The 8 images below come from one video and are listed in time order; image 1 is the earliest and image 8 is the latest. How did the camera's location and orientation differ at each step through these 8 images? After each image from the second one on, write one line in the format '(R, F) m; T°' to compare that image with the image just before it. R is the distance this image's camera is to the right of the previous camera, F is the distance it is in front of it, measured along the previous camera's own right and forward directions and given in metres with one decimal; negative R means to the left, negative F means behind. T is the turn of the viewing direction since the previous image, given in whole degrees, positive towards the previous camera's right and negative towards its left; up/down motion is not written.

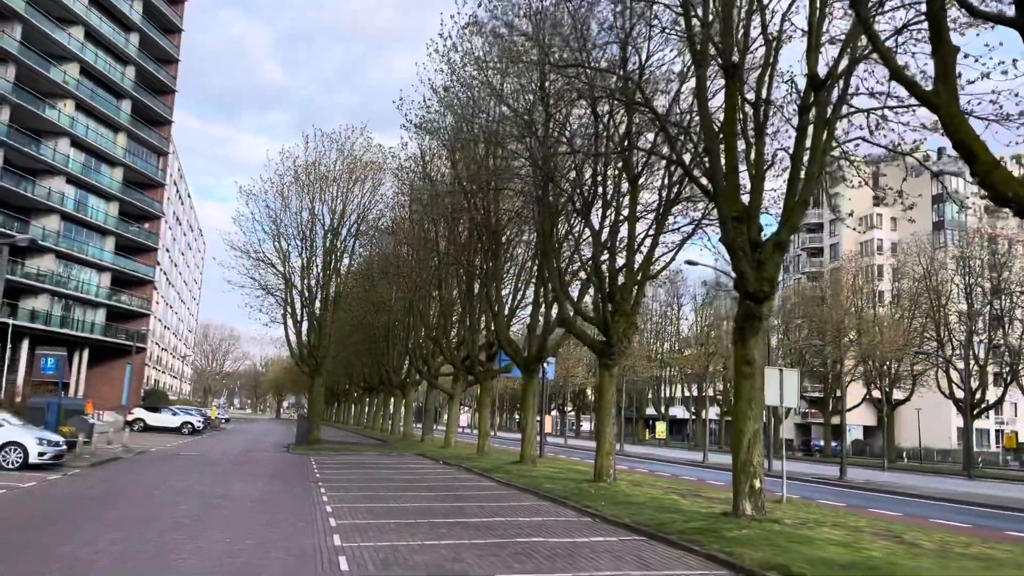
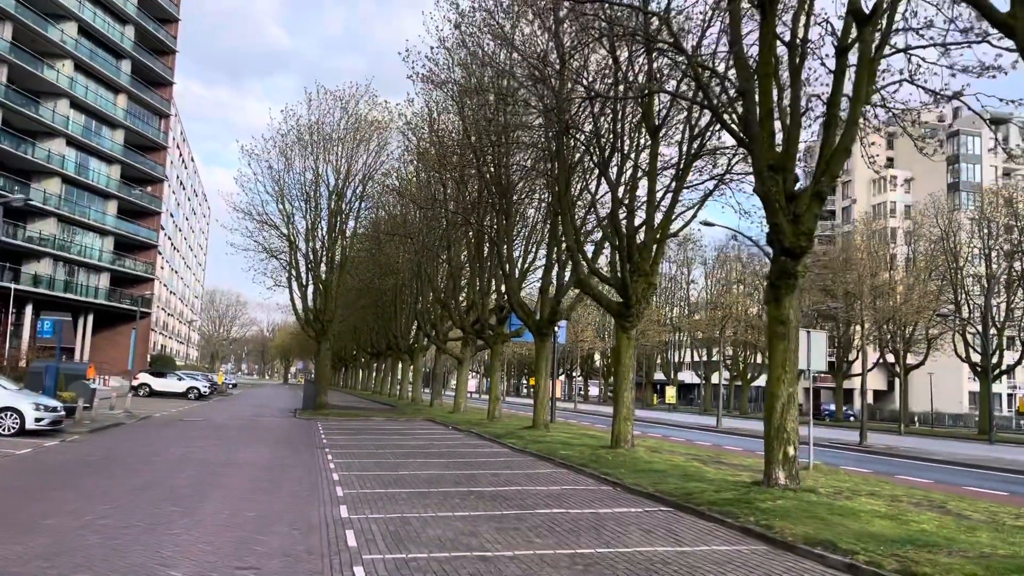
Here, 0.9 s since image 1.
(-0.1, +0.8) m; 0°
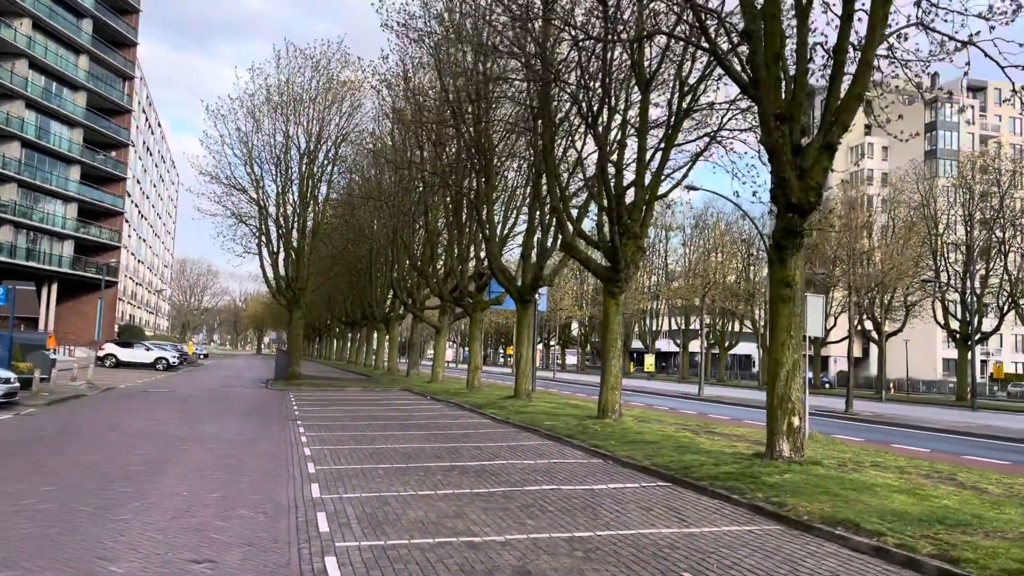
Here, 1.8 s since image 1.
(-0.1, +0.8) m; +2°
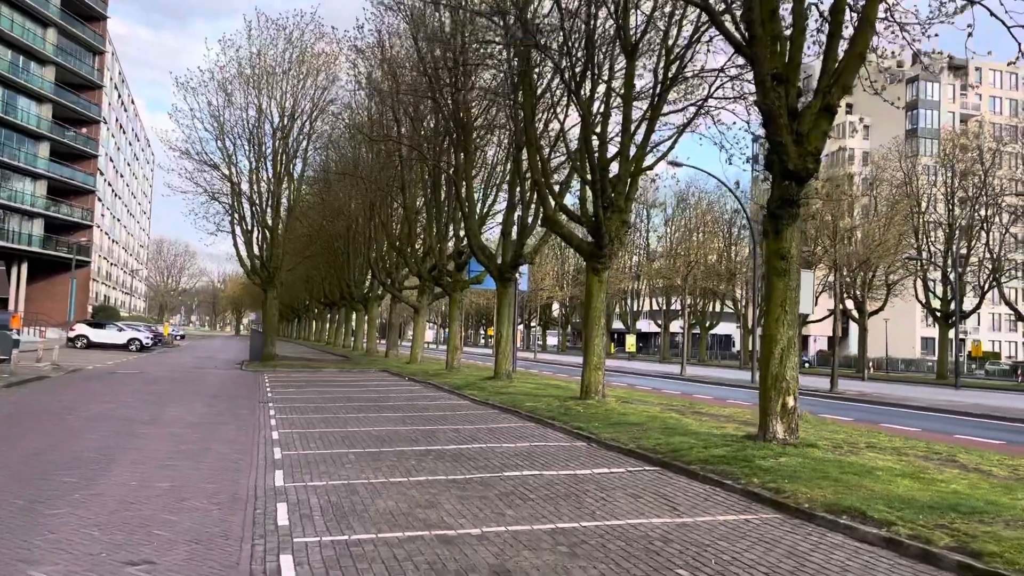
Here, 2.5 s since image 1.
(0.0, +0.6) m; +1°
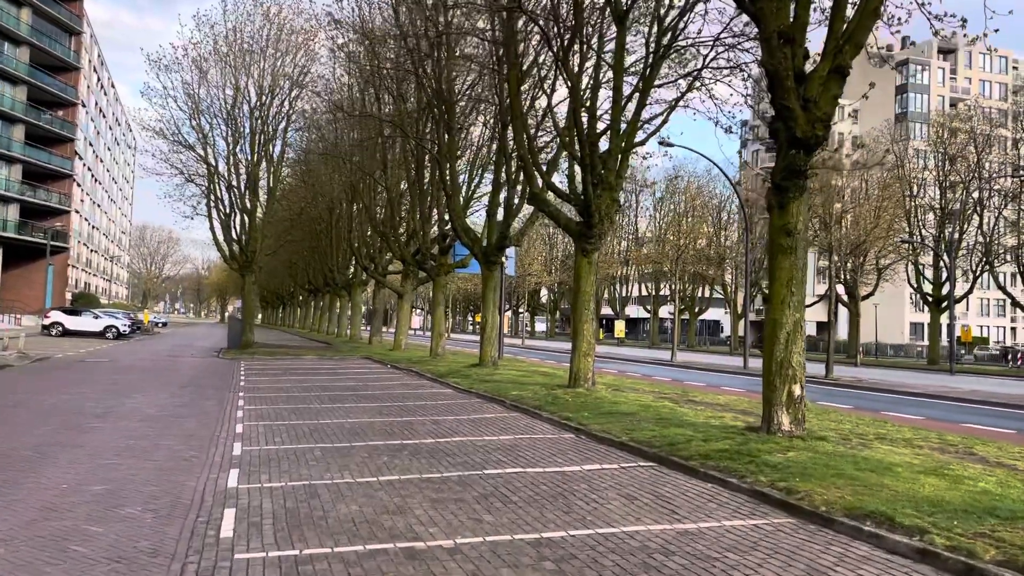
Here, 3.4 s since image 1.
(+0.1, +0.8) m; +1°
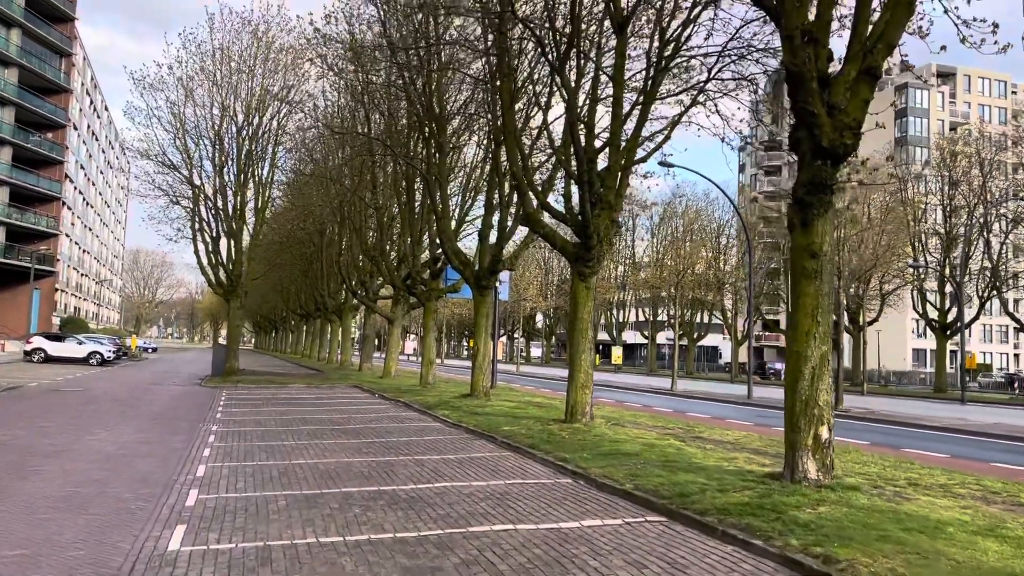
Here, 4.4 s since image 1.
(+0.1, +1.0) m; 0°
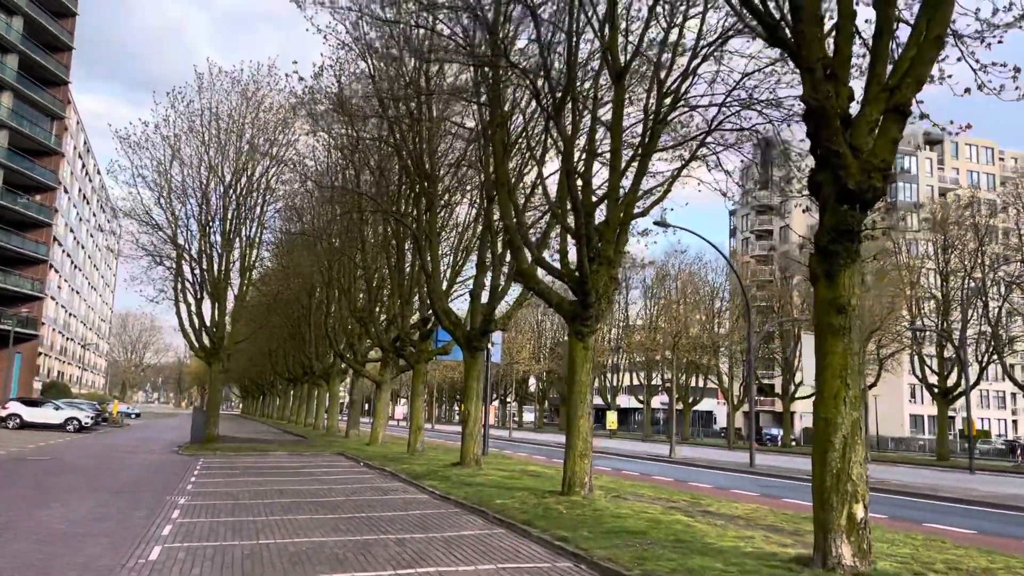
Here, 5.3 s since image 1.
(0.0, +0.8) m; +1°
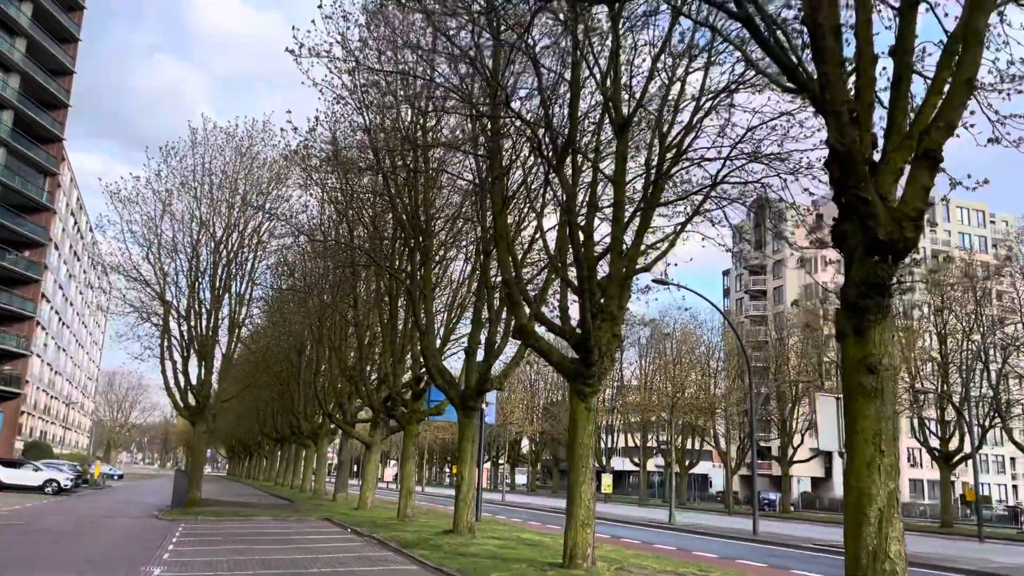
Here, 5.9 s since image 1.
(-0.1, +0.5) m; +1°
